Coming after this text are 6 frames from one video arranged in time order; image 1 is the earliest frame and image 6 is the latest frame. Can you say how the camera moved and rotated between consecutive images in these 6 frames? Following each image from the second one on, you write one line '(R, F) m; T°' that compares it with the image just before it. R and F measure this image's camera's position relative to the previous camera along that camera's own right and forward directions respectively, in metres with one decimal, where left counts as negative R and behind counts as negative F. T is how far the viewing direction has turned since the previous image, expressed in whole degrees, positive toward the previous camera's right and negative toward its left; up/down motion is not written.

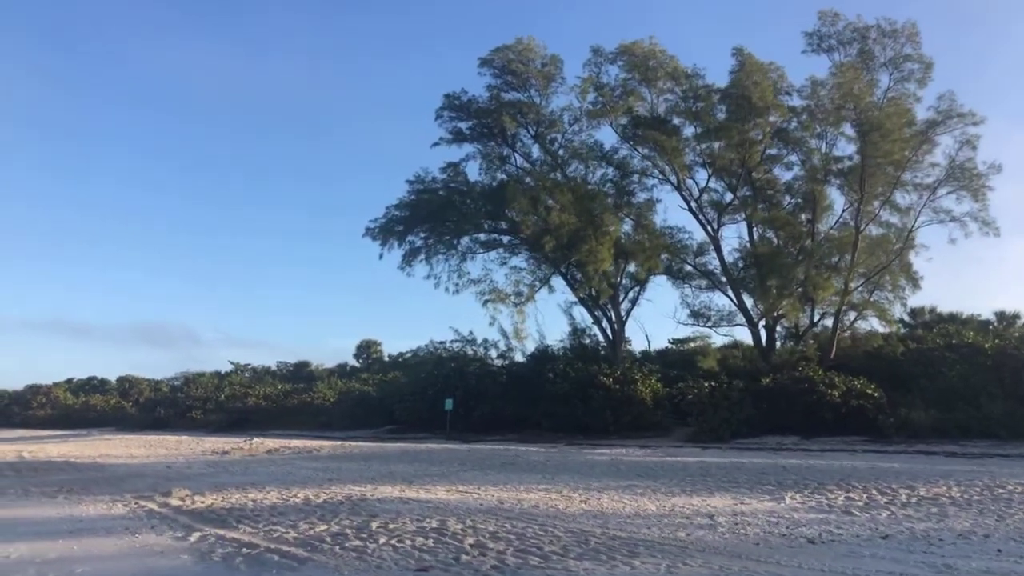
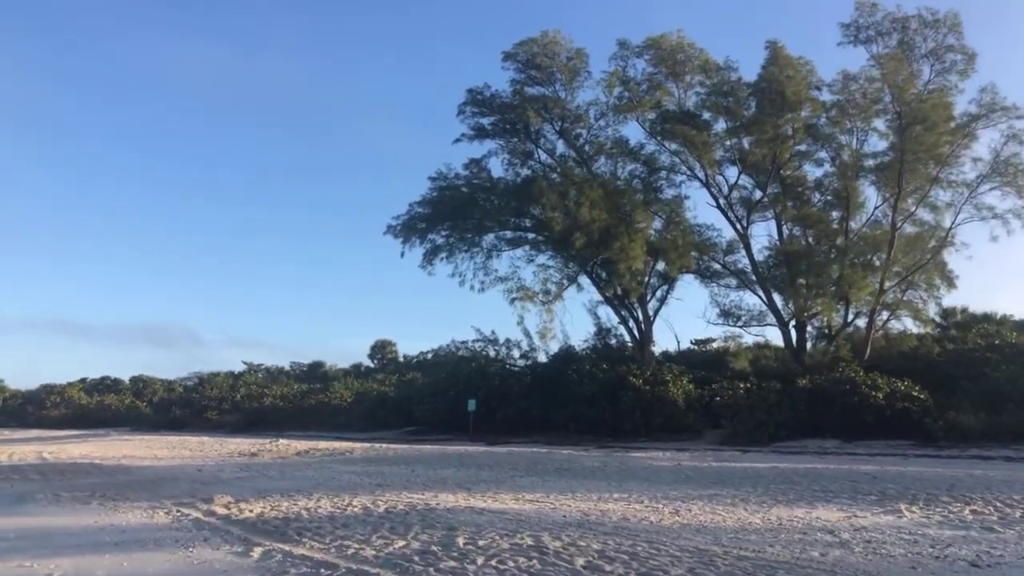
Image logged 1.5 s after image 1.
(-0.7, +0.9) m; 0°
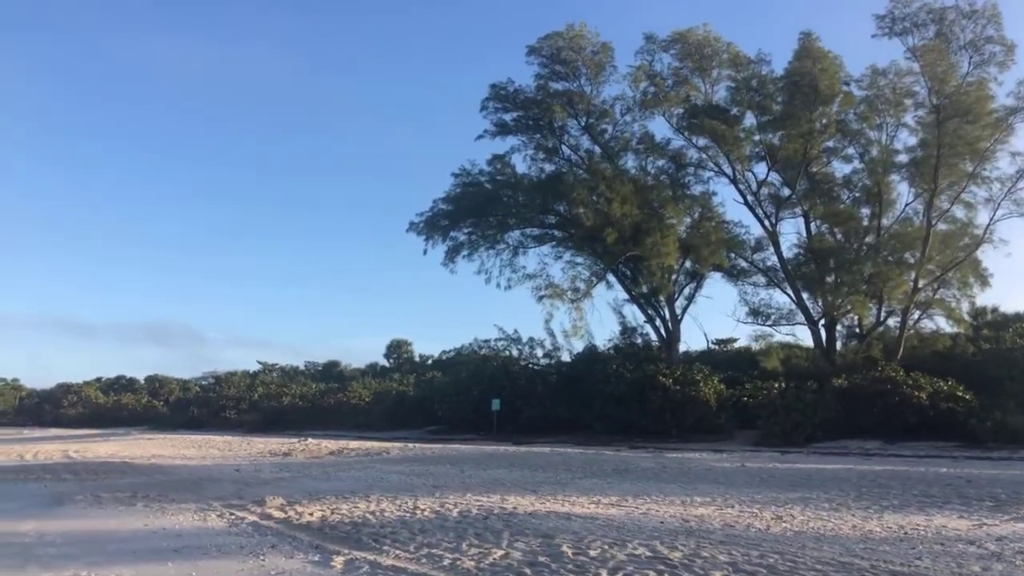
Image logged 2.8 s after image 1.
(-0.7, +0.7) m; 0°
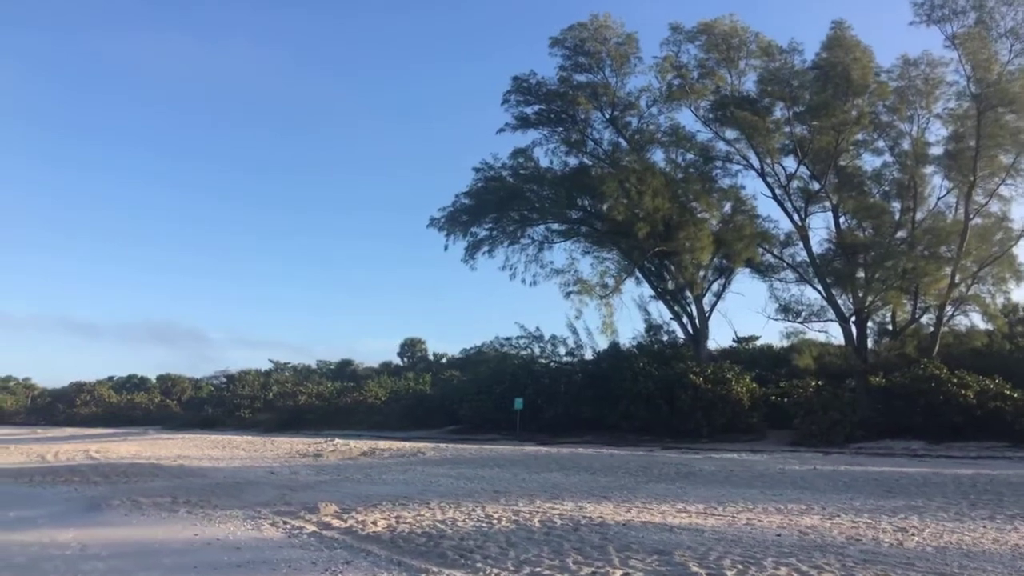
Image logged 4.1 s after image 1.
(-0.7, +0.8) m; 0°
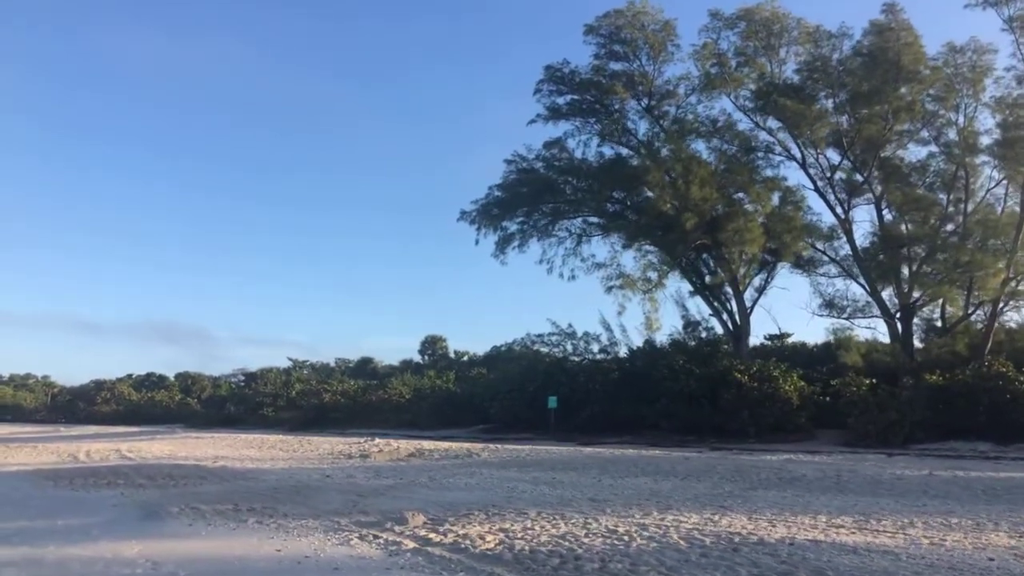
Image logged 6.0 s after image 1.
(-1.0, +1.2) m; -1°
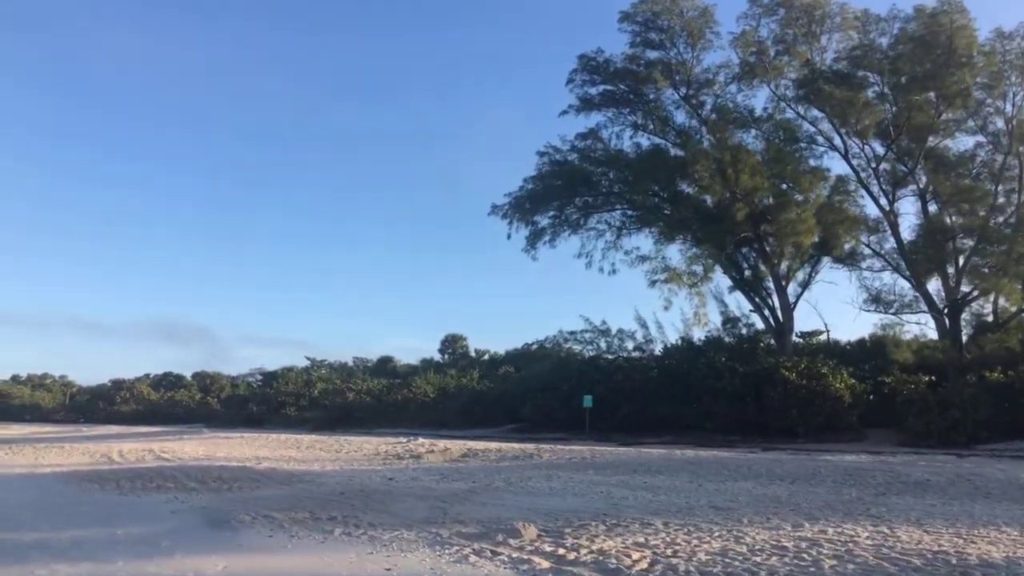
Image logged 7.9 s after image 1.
(-1.0, +1.2) m; -1°
